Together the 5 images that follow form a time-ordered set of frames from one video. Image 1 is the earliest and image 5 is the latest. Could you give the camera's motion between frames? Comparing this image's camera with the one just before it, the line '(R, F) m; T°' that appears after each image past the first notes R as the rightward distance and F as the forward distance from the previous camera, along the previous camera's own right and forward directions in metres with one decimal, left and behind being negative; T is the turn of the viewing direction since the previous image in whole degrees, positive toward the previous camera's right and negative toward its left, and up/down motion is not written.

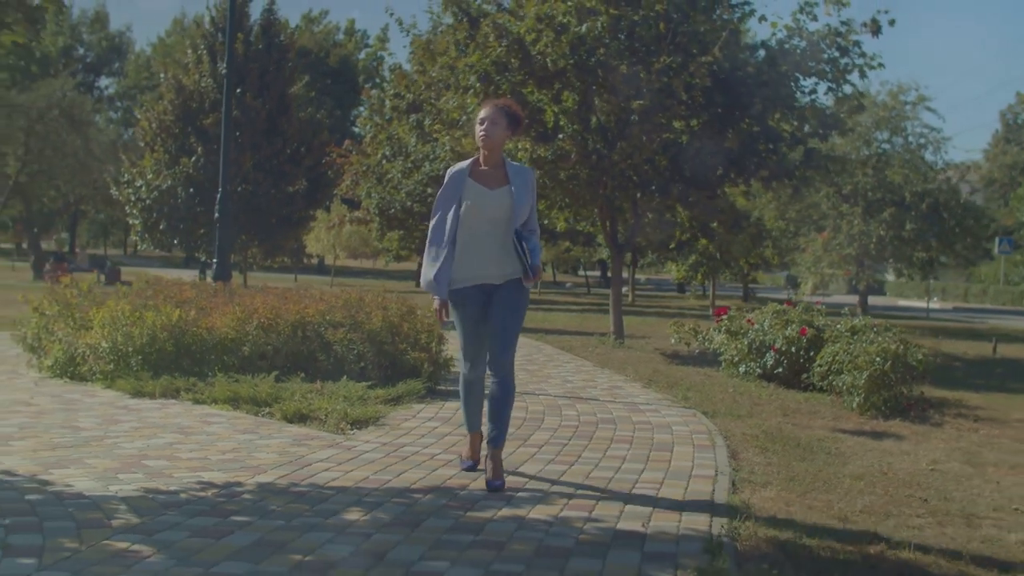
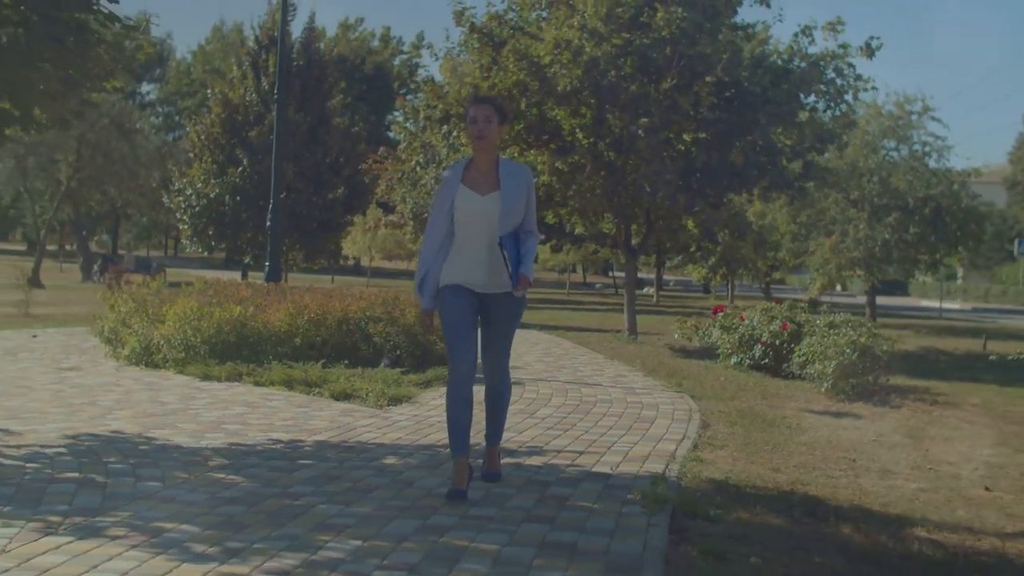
(+0.1, -1.6) m; -1°
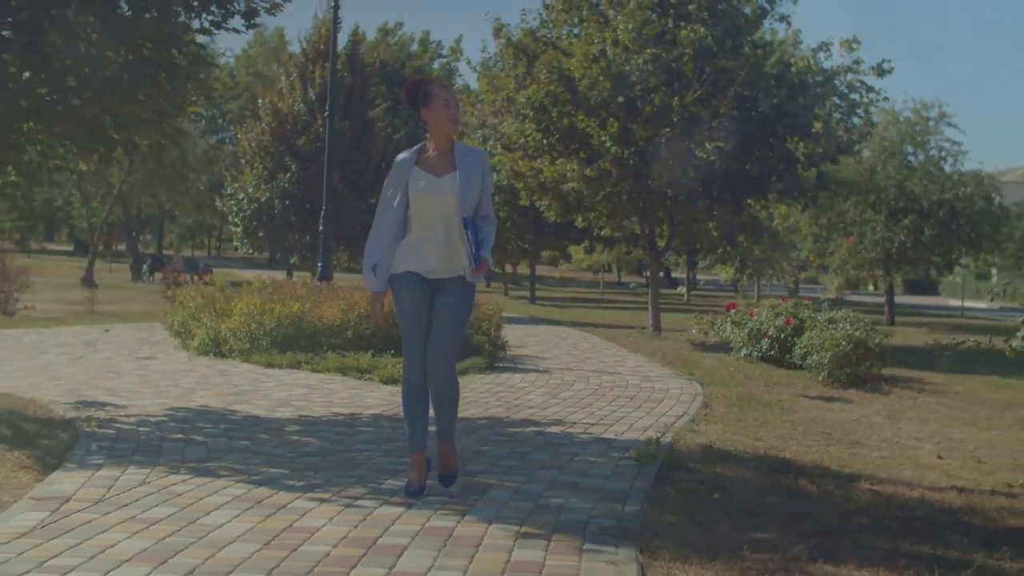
(+0.1, -1.4) m; -1°
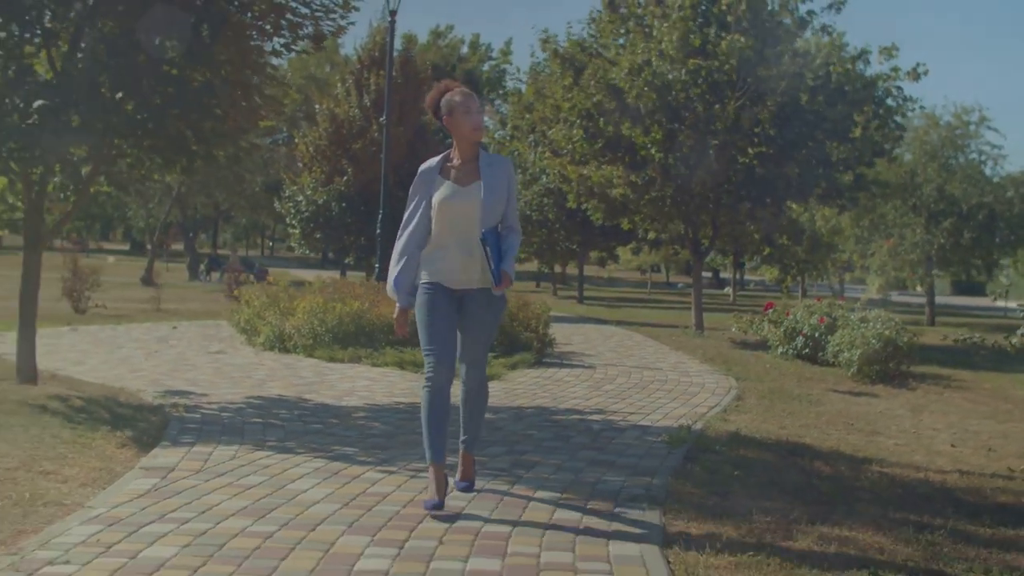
(0.0, -0.8) m; -2°
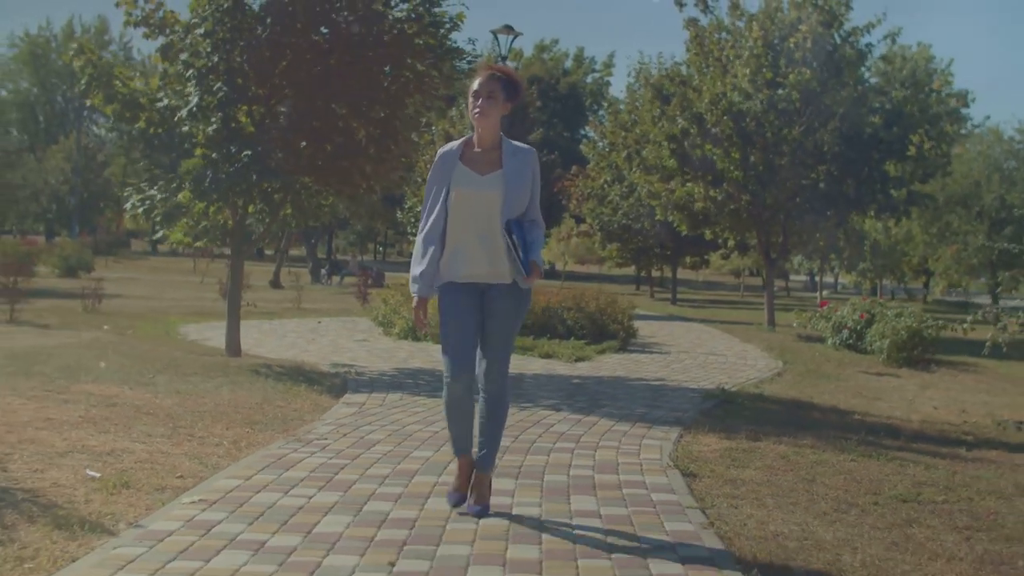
(+0.2, -3.1) m; -4°
